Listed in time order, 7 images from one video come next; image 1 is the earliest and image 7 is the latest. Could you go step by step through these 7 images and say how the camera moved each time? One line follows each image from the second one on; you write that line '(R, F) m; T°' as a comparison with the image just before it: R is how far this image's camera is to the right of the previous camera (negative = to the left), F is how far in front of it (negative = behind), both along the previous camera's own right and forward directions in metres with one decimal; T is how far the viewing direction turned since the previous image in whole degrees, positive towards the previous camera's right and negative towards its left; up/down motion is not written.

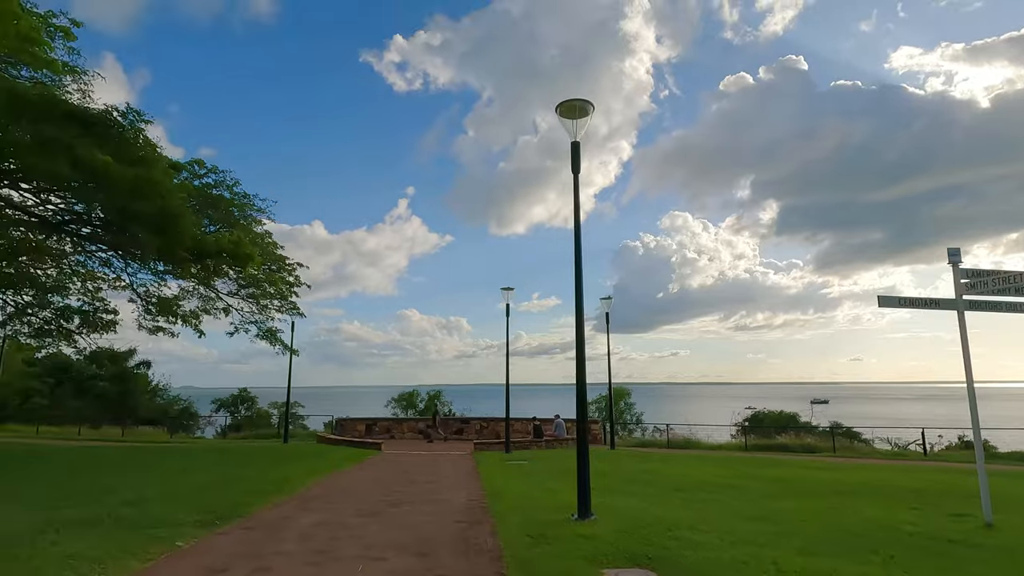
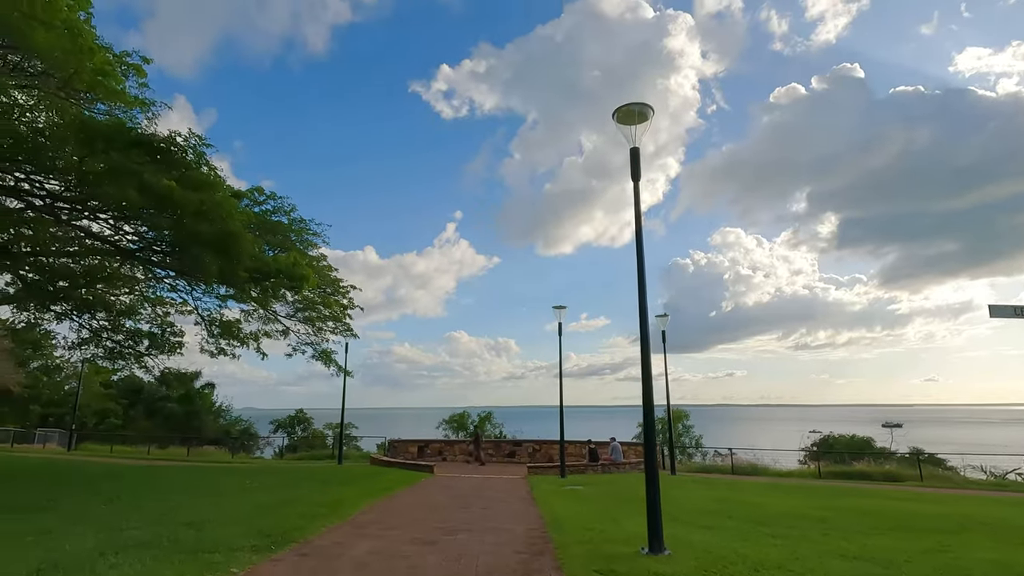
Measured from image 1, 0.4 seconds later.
(-0.1, +0.3) m; -5°
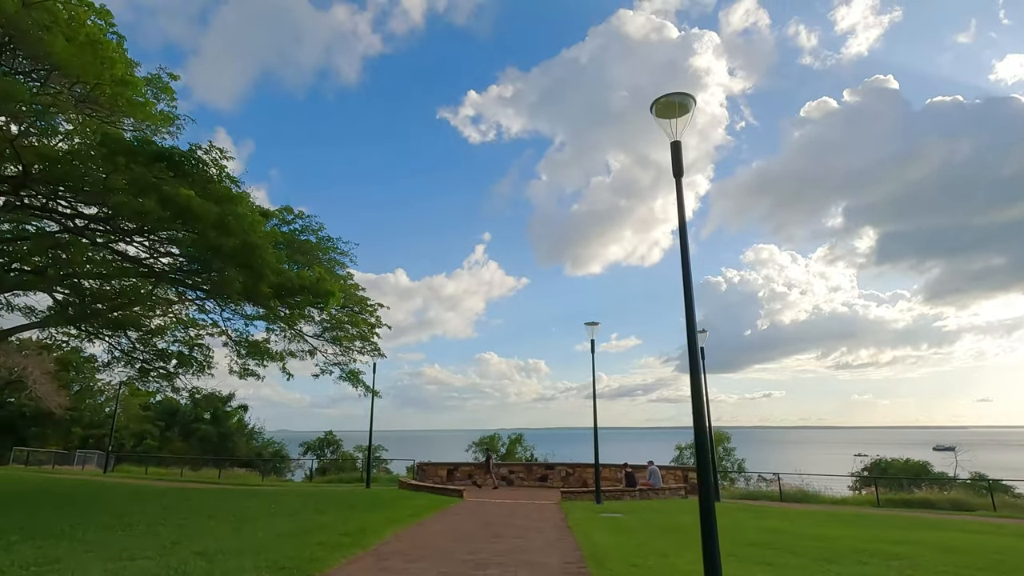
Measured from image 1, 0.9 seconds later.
(0.0, +0.6) m; -3°
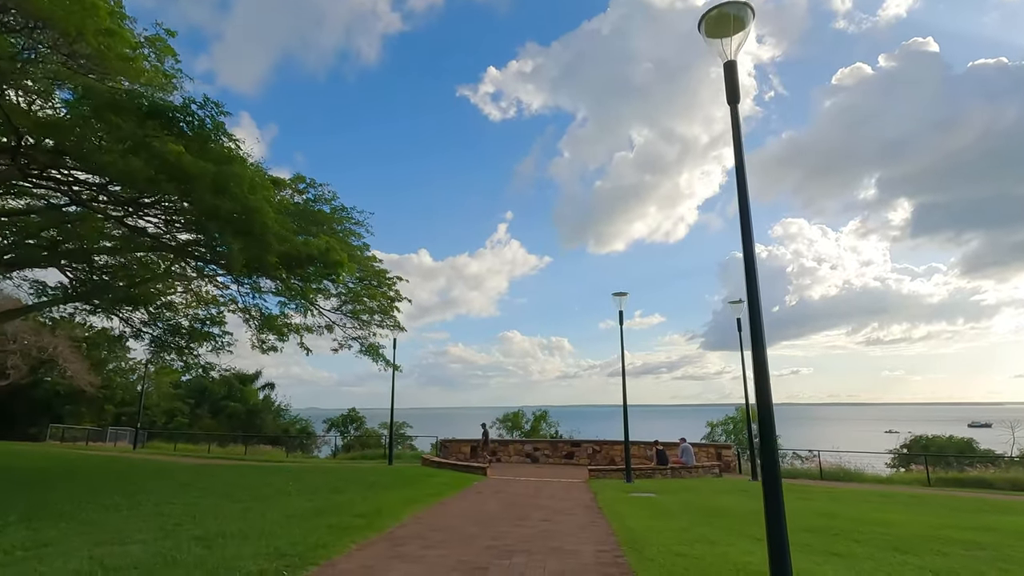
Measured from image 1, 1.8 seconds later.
(0.0, +0.9) m; -2°
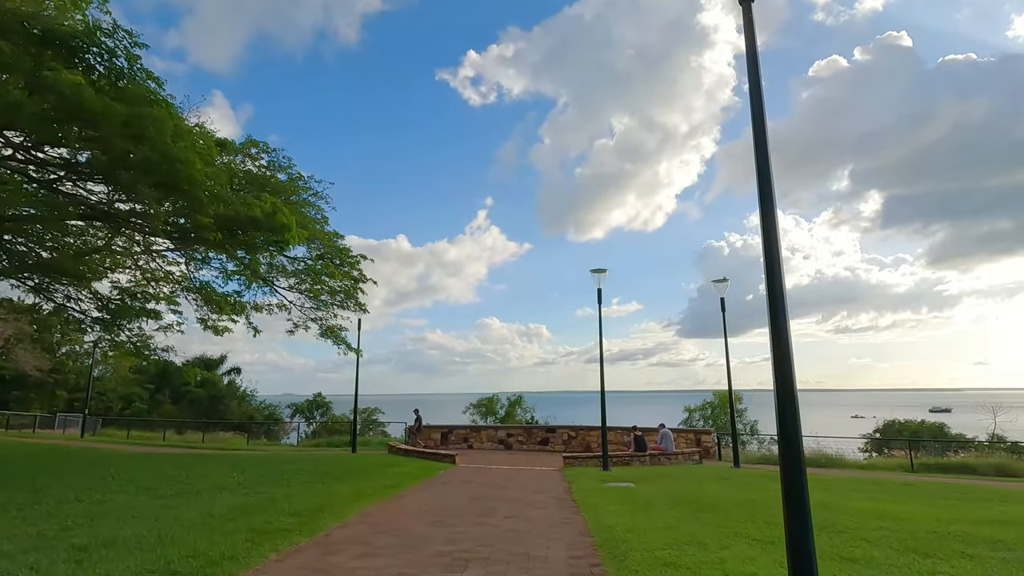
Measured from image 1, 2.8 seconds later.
(+0.2, +1.2) m; +2°
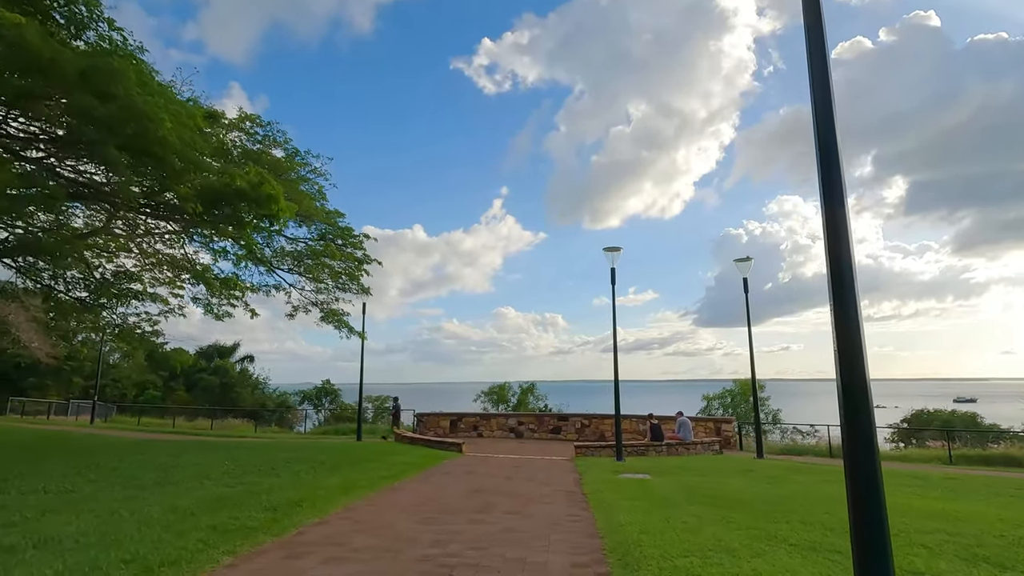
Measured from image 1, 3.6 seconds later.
(+0.2, +0.9) m; -2°
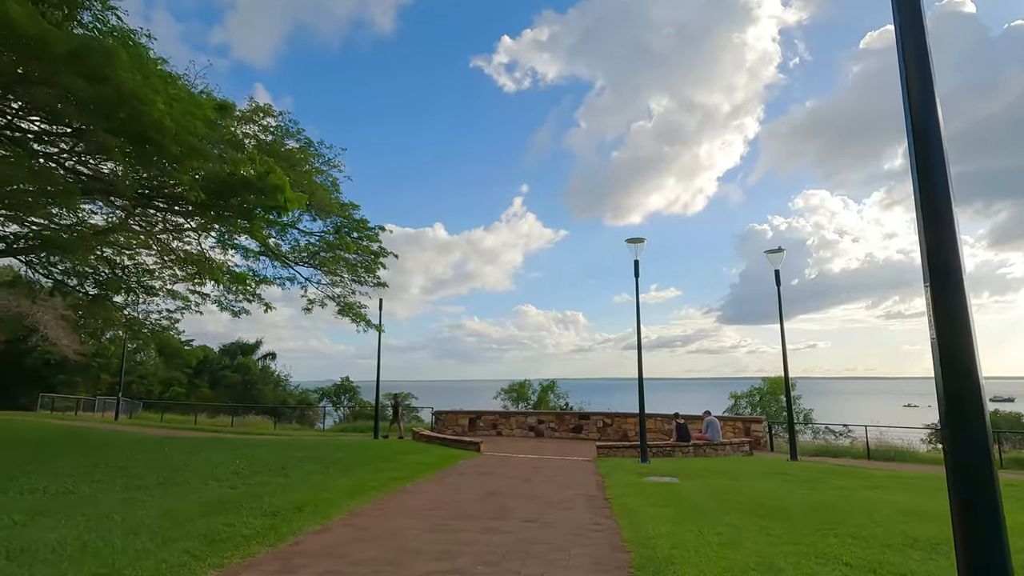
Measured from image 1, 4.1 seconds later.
(+0.1, +0.6) m; -2°
